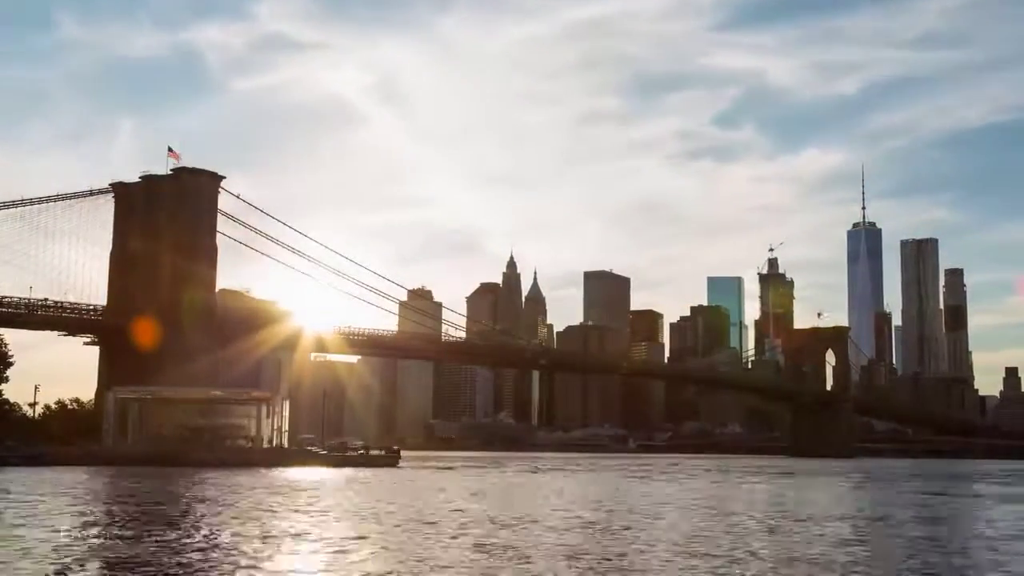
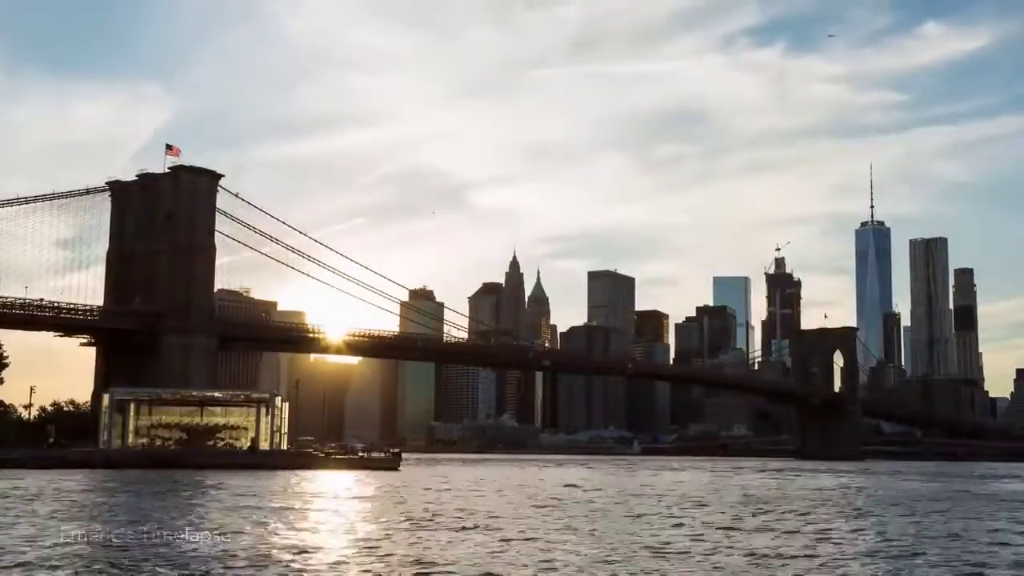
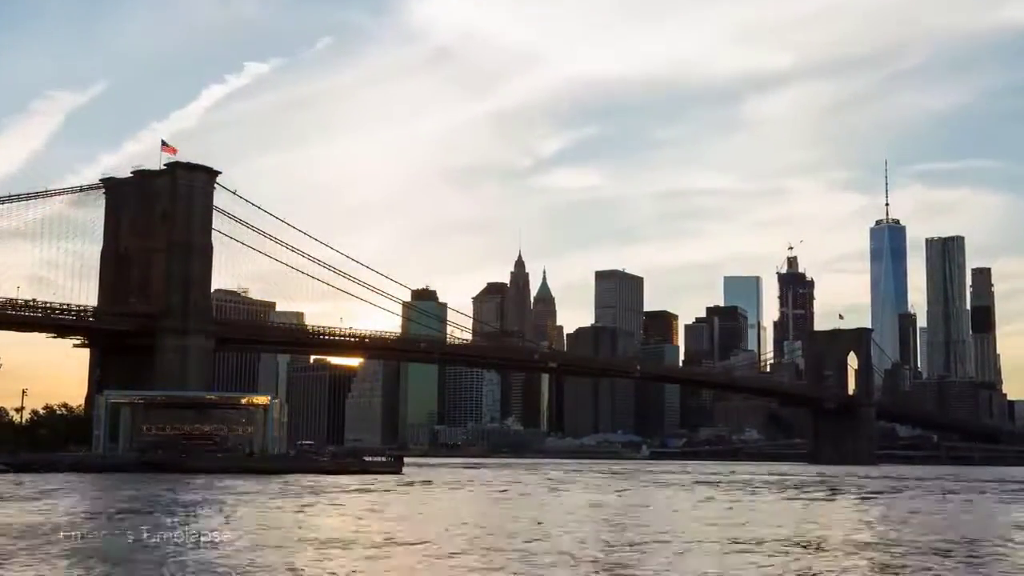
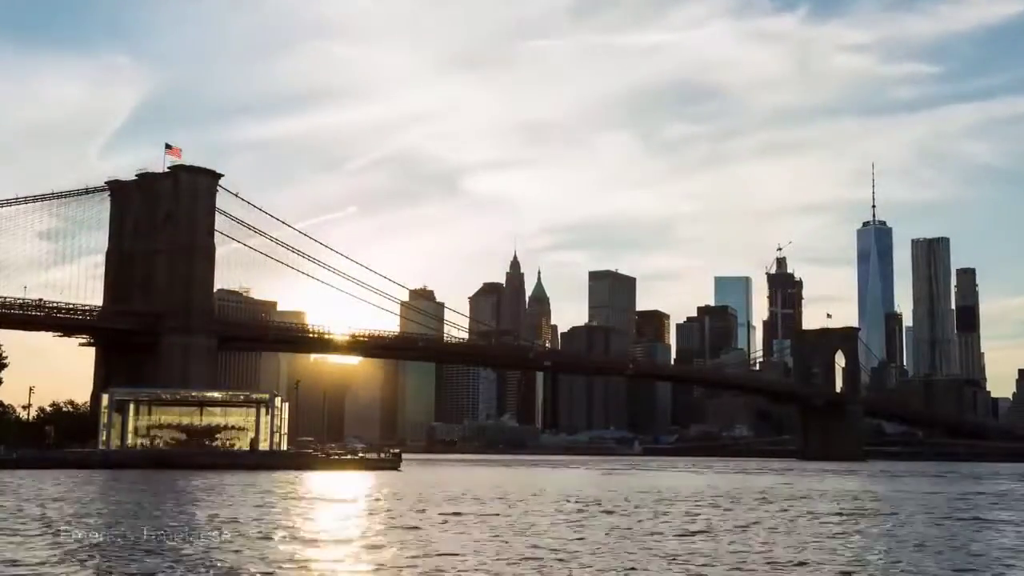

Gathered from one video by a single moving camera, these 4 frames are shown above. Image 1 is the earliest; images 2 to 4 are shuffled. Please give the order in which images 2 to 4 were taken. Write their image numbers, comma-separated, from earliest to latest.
2, 4, 3
